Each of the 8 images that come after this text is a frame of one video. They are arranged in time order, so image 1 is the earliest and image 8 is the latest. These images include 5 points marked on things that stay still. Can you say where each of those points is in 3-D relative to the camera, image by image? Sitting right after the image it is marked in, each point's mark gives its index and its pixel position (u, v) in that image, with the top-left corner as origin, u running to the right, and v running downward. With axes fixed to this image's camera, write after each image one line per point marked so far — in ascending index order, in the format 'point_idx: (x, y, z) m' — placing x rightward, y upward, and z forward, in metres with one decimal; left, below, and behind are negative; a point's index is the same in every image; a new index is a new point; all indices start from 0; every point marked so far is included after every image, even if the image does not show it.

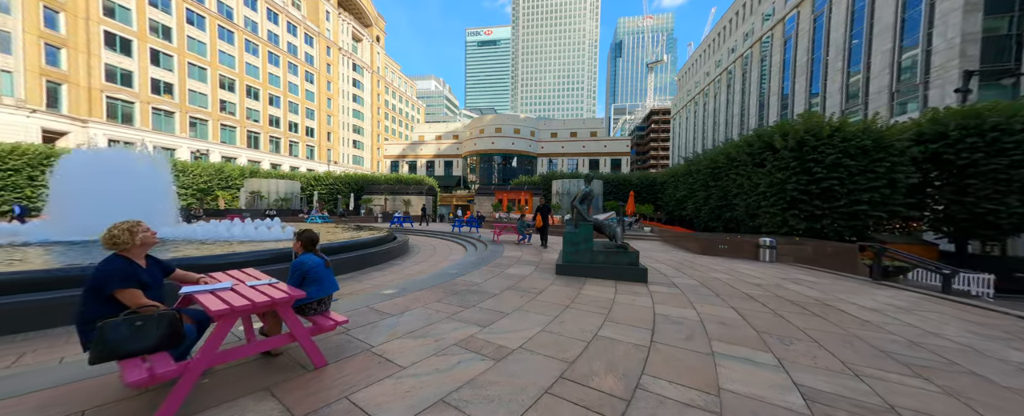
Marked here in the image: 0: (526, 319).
0: (+0.2, -1.3, +3.4) m
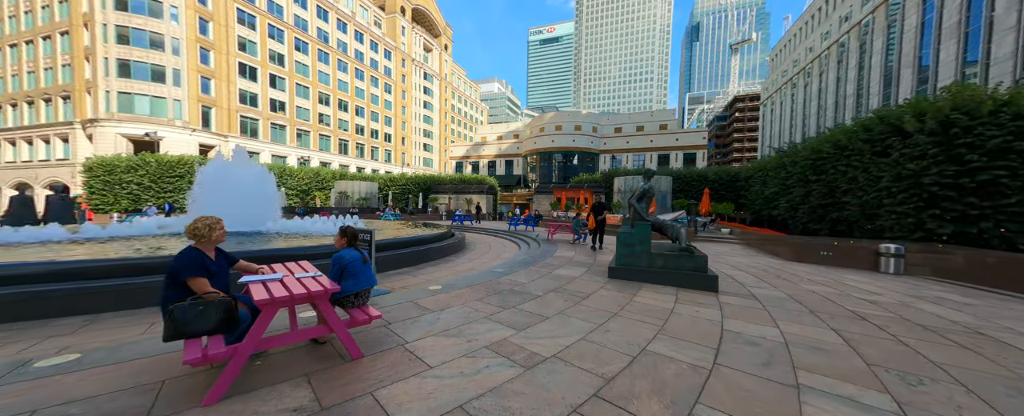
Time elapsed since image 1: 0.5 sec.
0: (+0.6, -1.2, +3.2) m
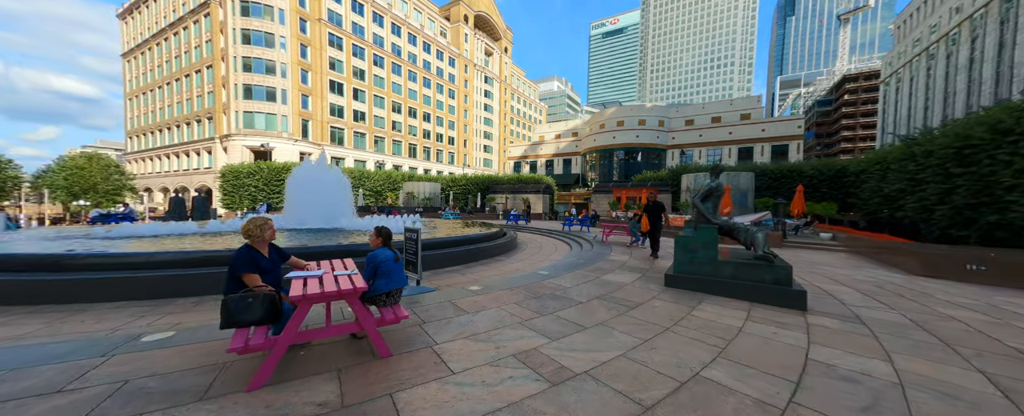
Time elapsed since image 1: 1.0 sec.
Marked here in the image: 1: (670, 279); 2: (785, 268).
0: (+0.9, -1.3, +2.9) m
1: (+2.6, -1.2, +5.0) m
2: (+3.9, -0.9, +4.3) m
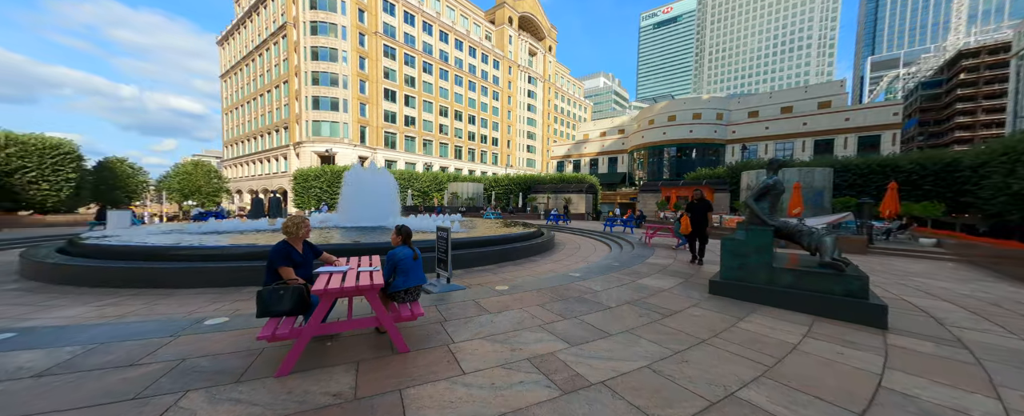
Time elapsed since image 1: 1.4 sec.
0: (+1.1, -1.2, +2.7) m
1: (+3.0, -1.2, +4.5) m
2: (+4.2, -0.9, +3.7) m
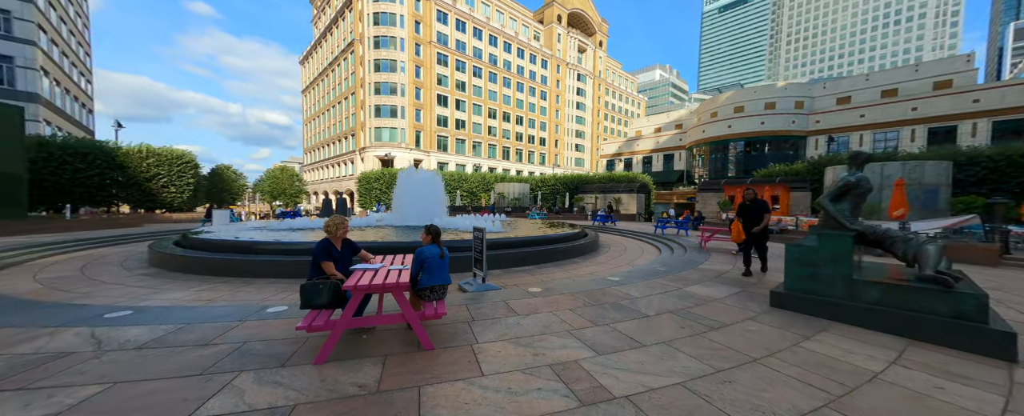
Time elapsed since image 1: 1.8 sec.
0: (+1.3, -1.3, +2.5) m
1: (+3.5, -1.2, +4.0) m
2: (+4.5, -0.9, +3.0) m
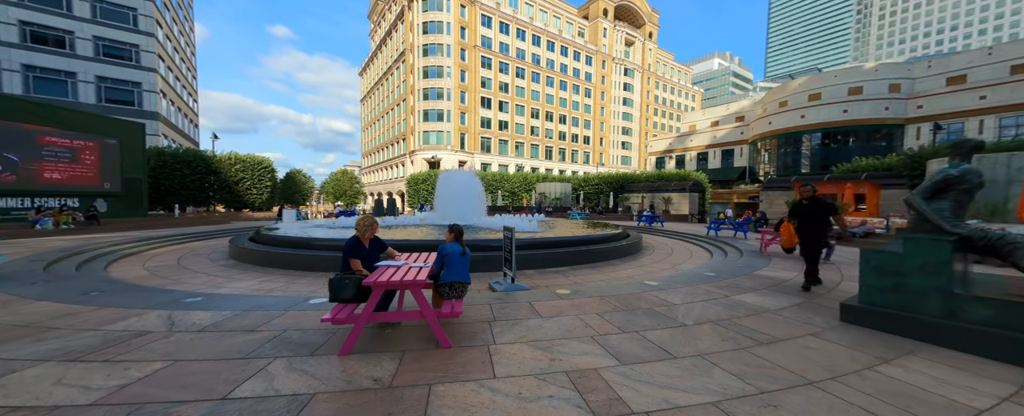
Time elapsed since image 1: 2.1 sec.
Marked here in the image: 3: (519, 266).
0: (+1.4, -1.2, +2.3) m
1: (+3.8, -1.2, +3.4) m
2: (+4.7, -0.9, +2.3) m
3: (+0.2, -1.4, +7.4) m
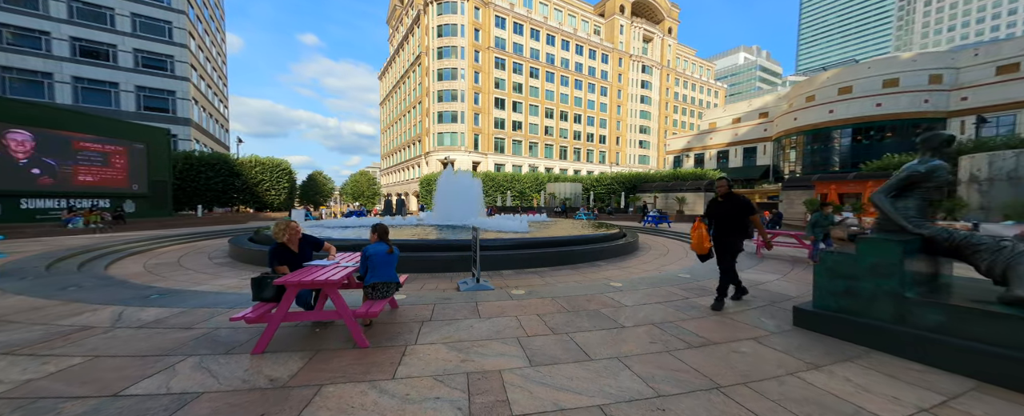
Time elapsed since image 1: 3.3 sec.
0: (+0.7, -1.2, +2.2) m
1: (+3.1, -1.1, +3.2) m
2: (+4.0, -0.8, +2.1) m
3: (-0.3, -1.4, +7.3) m
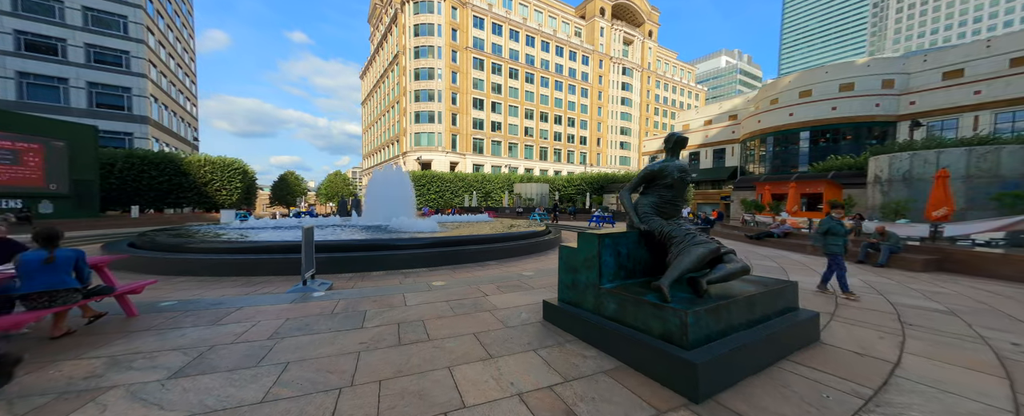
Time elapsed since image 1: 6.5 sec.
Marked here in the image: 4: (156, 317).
0: (-1.9, -1.2, +2.1) m
1: (+0.5, -1.1, +3.3) m
2: (+1.4, -0.8, +2.3) m
3: (-3.3, -1.4, +7.1) m
4: (-3.8, -1.2, +3.3) m
